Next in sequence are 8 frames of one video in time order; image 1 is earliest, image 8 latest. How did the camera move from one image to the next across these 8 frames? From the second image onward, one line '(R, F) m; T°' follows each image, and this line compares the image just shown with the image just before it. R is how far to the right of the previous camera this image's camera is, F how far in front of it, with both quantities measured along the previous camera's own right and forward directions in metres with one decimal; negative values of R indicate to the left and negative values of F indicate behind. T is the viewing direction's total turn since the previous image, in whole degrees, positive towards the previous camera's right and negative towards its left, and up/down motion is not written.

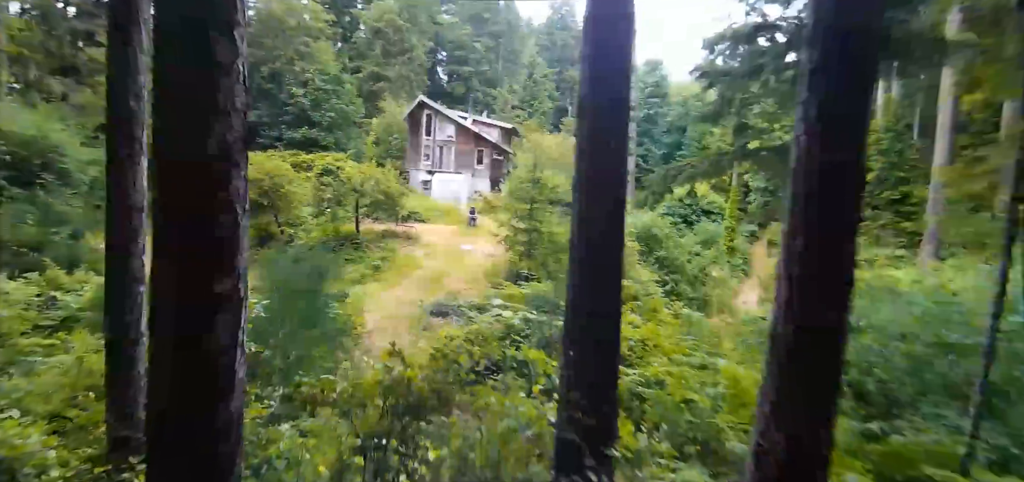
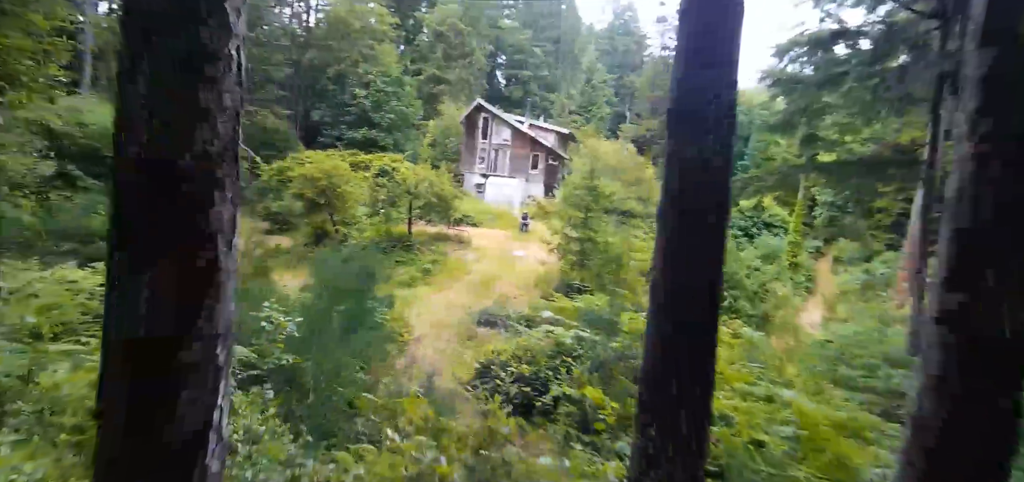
(0.0, +0.2) m; -6°
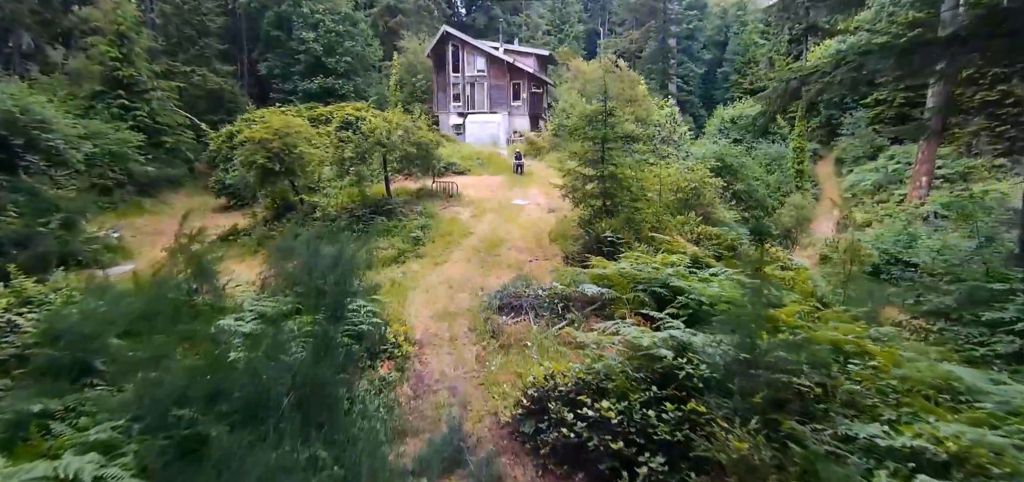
(-0.2, +1.2) m; +1°
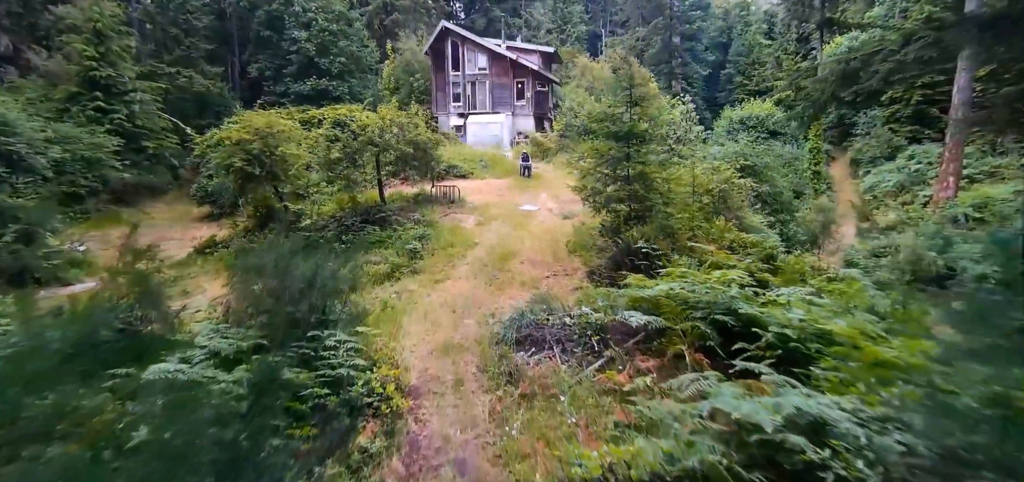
(-0.1, +0.7) m; 0°
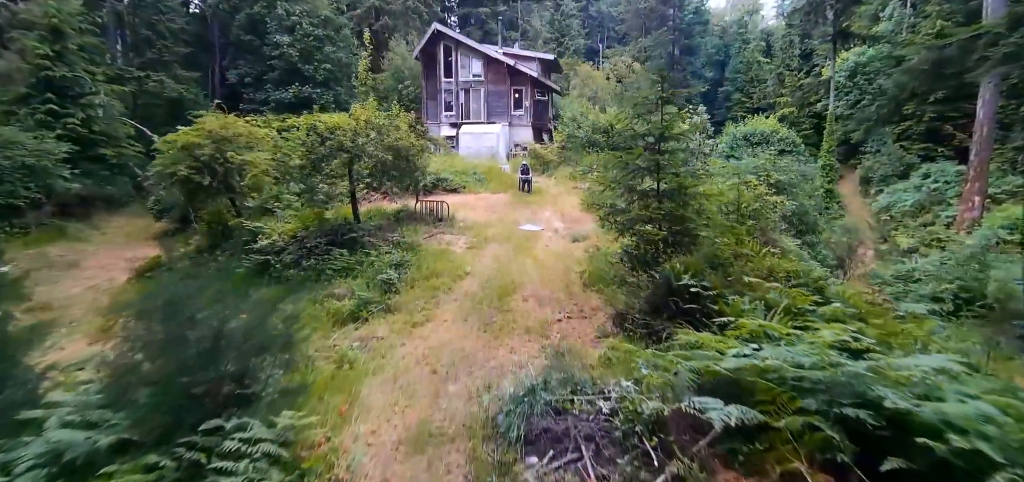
(-0.1, +0.9) m; +1°
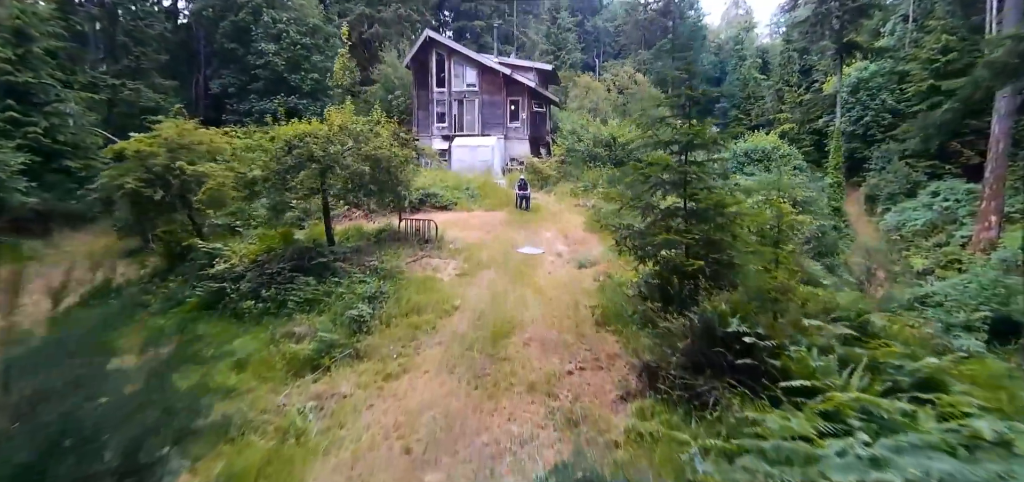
(0.0, +0.6) m; +1°
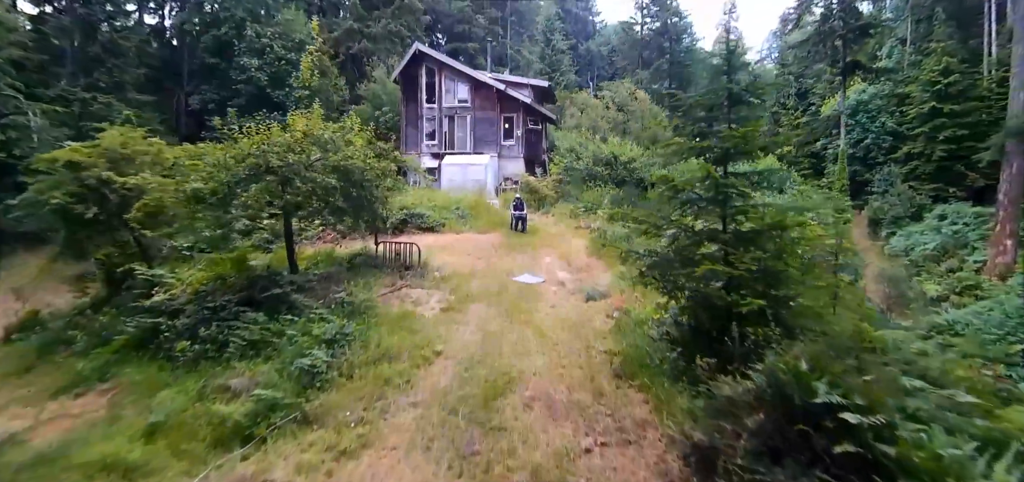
(0.0, +0.6) m; +1°
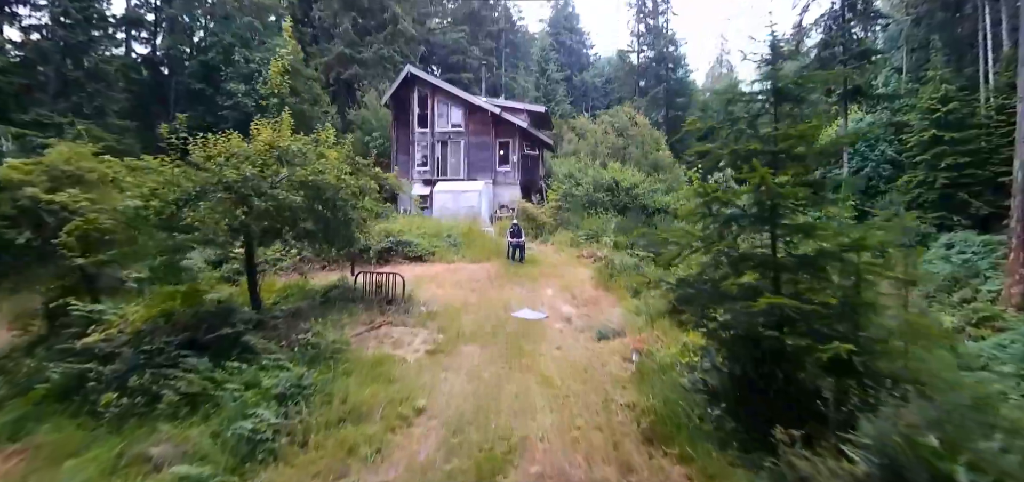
(0.0, +0.5) m; +1°
